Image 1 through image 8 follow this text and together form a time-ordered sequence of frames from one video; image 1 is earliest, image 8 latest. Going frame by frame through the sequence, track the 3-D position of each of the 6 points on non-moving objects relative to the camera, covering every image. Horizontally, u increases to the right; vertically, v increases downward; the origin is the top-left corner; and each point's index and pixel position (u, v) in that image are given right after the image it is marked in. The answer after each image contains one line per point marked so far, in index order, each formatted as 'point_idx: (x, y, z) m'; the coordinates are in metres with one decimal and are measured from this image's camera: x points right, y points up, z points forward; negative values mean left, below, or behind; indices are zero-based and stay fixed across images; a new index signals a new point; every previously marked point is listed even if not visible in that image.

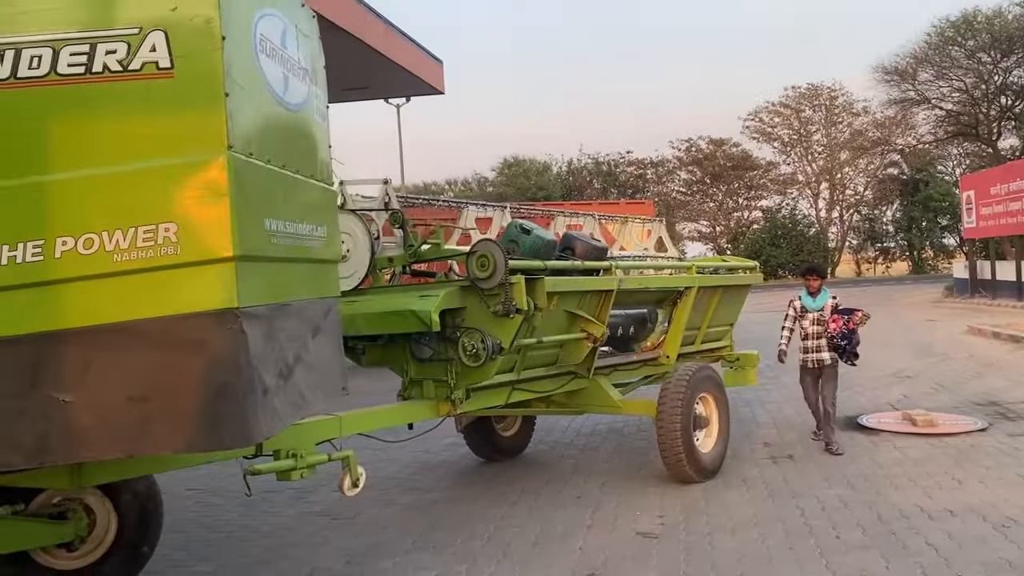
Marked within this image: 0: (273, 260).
0: (-0.8, +0.1, +2.9) m
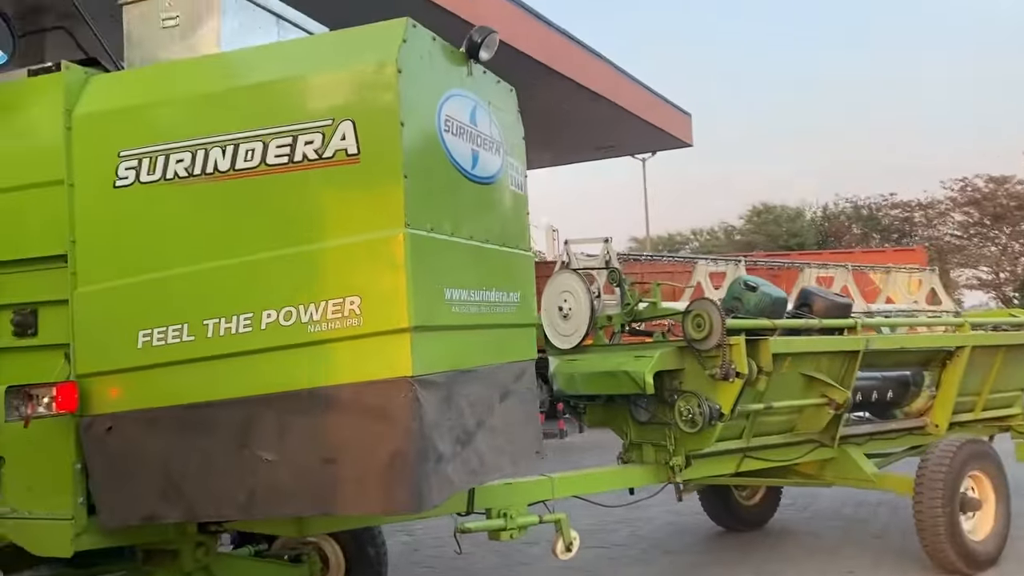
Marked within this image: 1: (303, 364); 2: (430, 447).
0: (-0.2, -0.1, +3.0) m
1: (-0.7, -0.2, +2.9) m
2: (-0.2, -0.5, +2.7) m
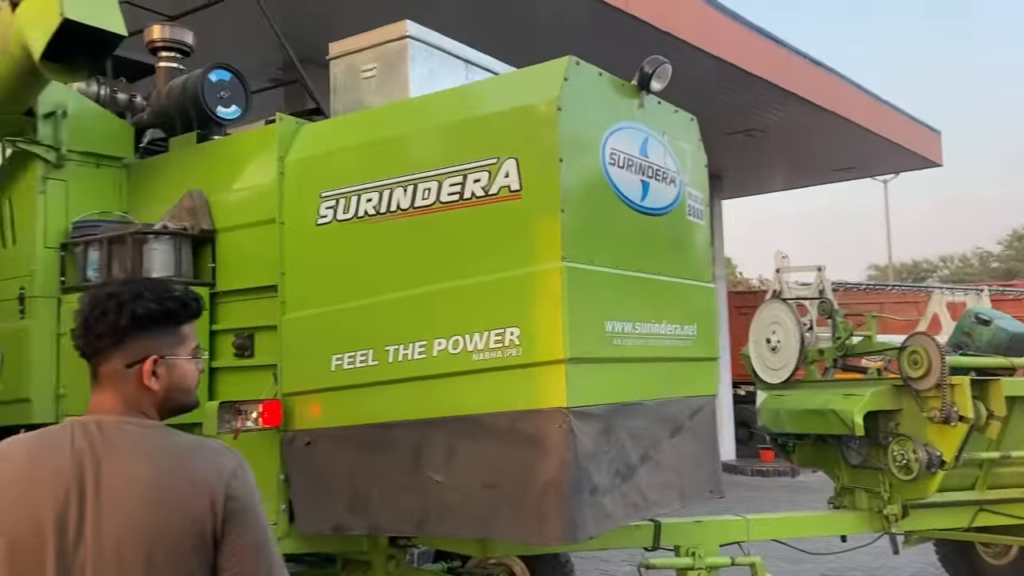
0: (+0.4, -0.3, +3.0) m
1: (-0.2, -0.4, +3.0) m
2: (+0.2, -0.6, +2.8) m
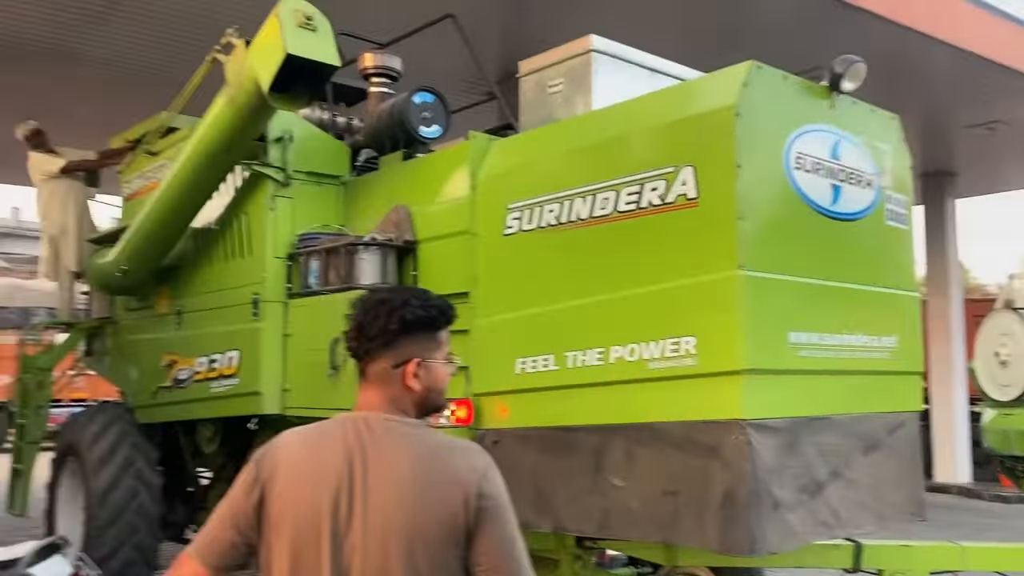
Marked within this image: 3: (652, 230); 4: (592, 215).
0: (+1.0, -0.3, +2.9) m
1: (+0.5, -0.4, +3.0) m
2: (+0.8, -0.6, +2.7) m
3: (+0.5, +0.2, +3.0) m
4: (+0.3, +0.3, +3.2) m
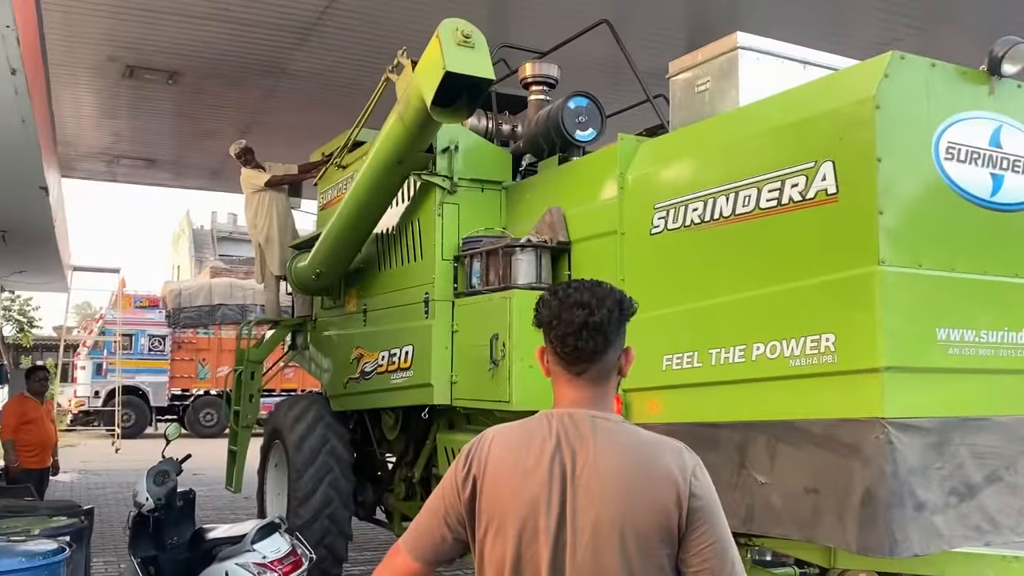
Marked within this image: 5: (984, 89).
0: (+1.4, -0.3, +2.8) m
1: (+1.0, -0.4, +3.0) m
2: (+1.2, -0.6, +2.7) m
3: (+1.0, +0.2, +3.0) m
4: (+0.8, +0.3, +3.3) m
5: (+1.6, +0.7, +3.0) m
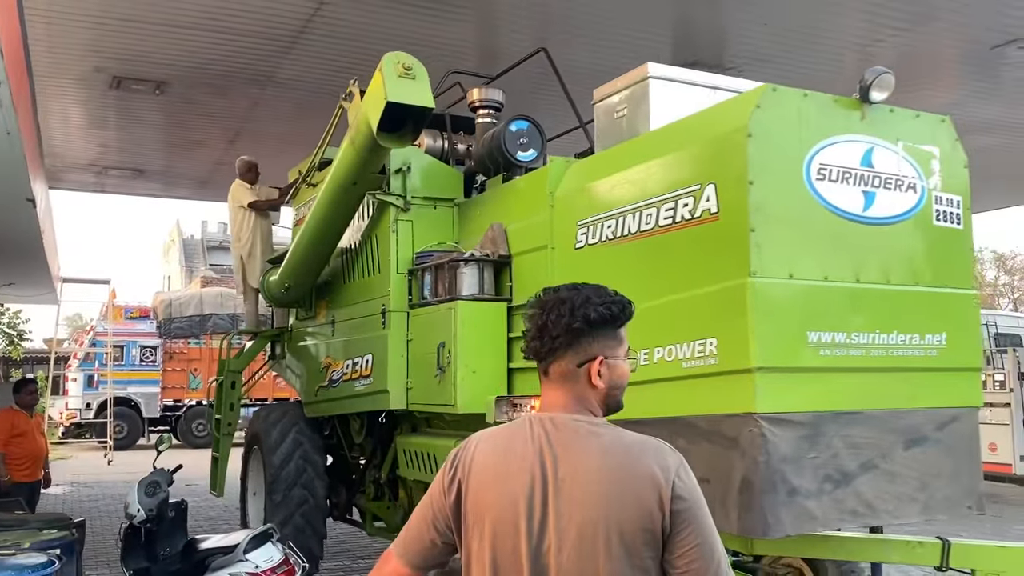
0: (+1.1, -0.3, +3.2) m
1: (+0.7, -0.4, +3.4) m
2: (+0.9, -0.7, +3.0) m
3: (+0.7, +0.2, +3.4) m
4: (+0.5, +0.2, +3.6) m
5: (+1.3, +0.7, +3.4) m
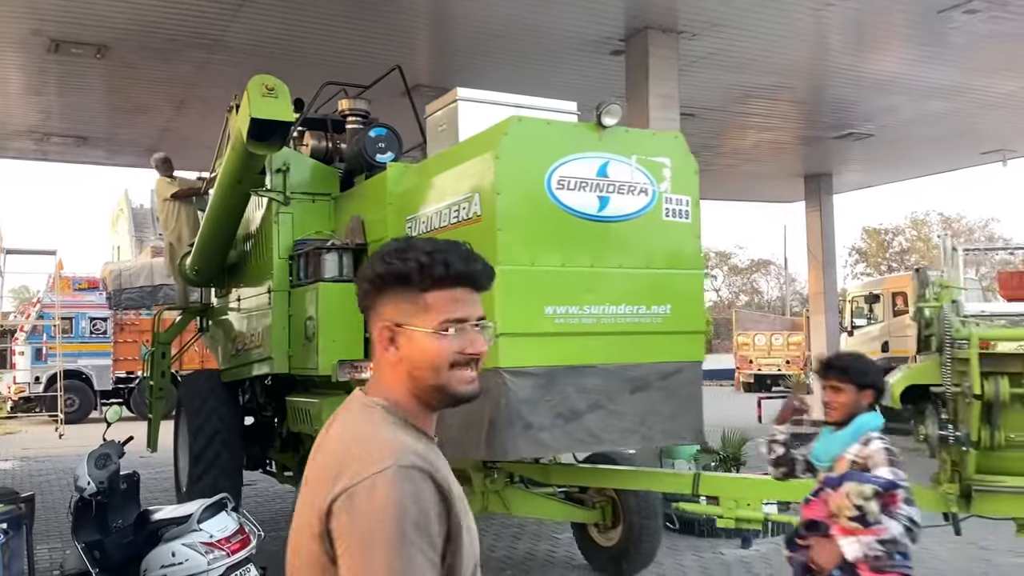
0: (+0.2, -0.2, +4.2) m
1: (-0.2, -0.3, +4.4) m
2: (+0.1, -0.6, +4.1) m
3: (-0.2, +0.2, +4.4) m
4: (-0.4, +0.3, +4.7) m
5: (+0.4, +0.8, +4.4) m
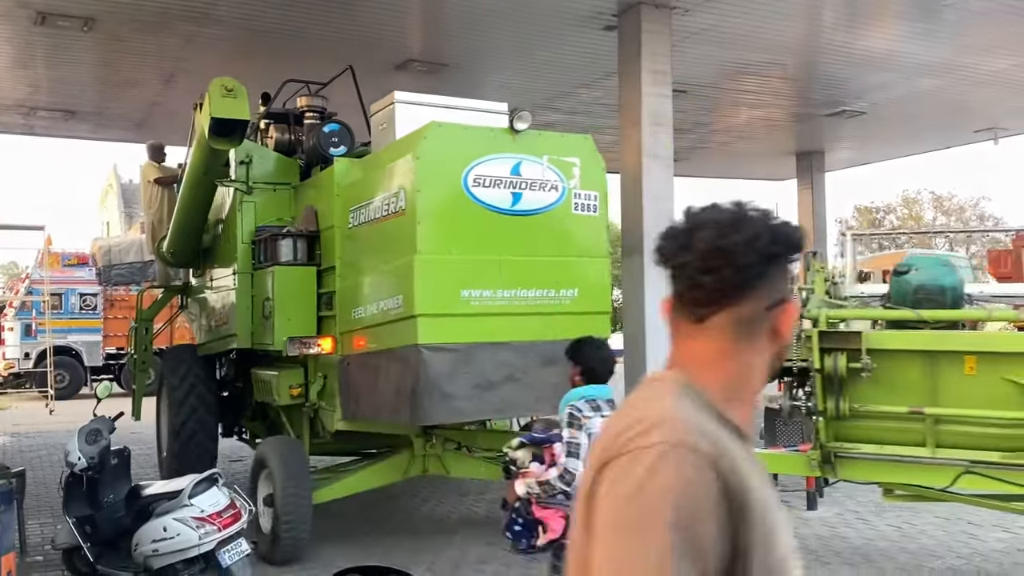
0: (-0.2, -0.2, +4.9) m
1: (-0.7, -0.3, +5.1) m
2: (-0.4, -0.5, +4.7) m
3: (-0.7, +0.3, +5.0) m
4: (-0.8, +0.4, +5.3) m
5: (0.0, +0.8, +5.0) m
